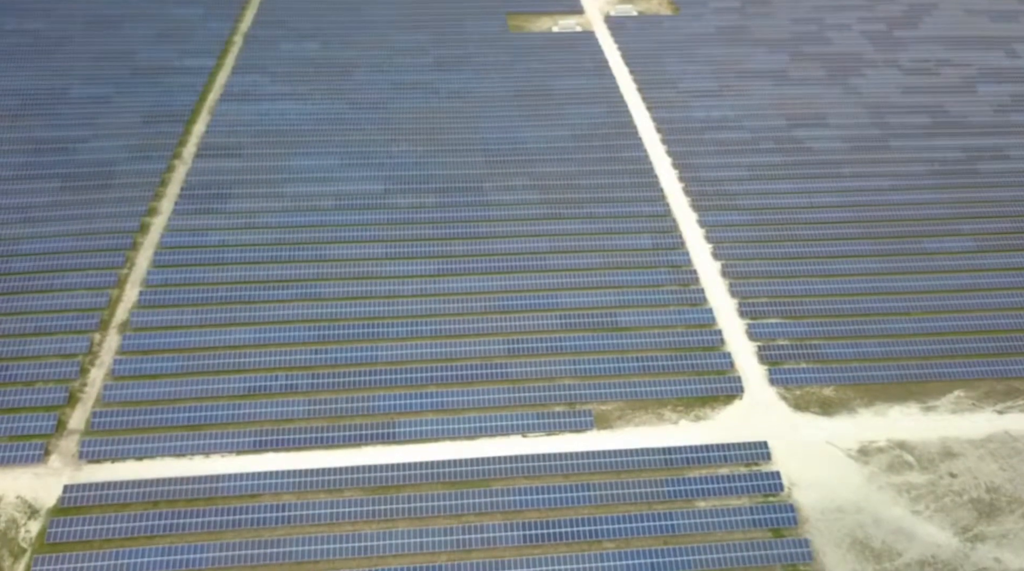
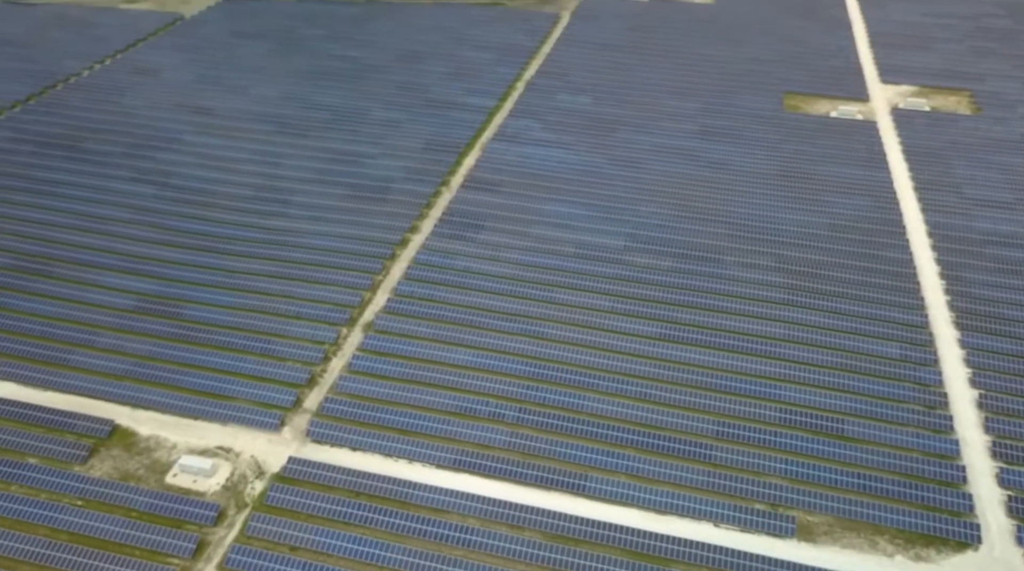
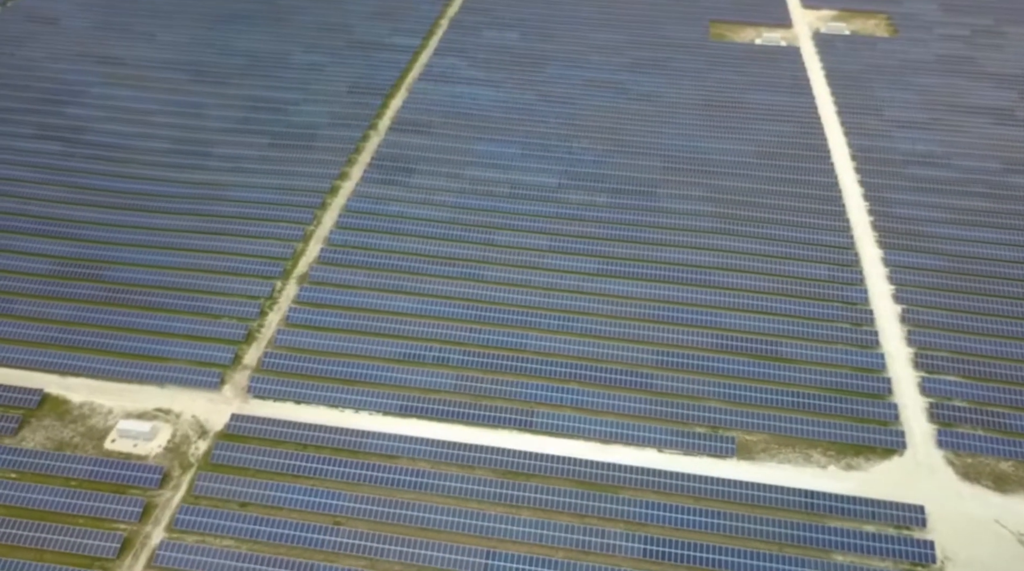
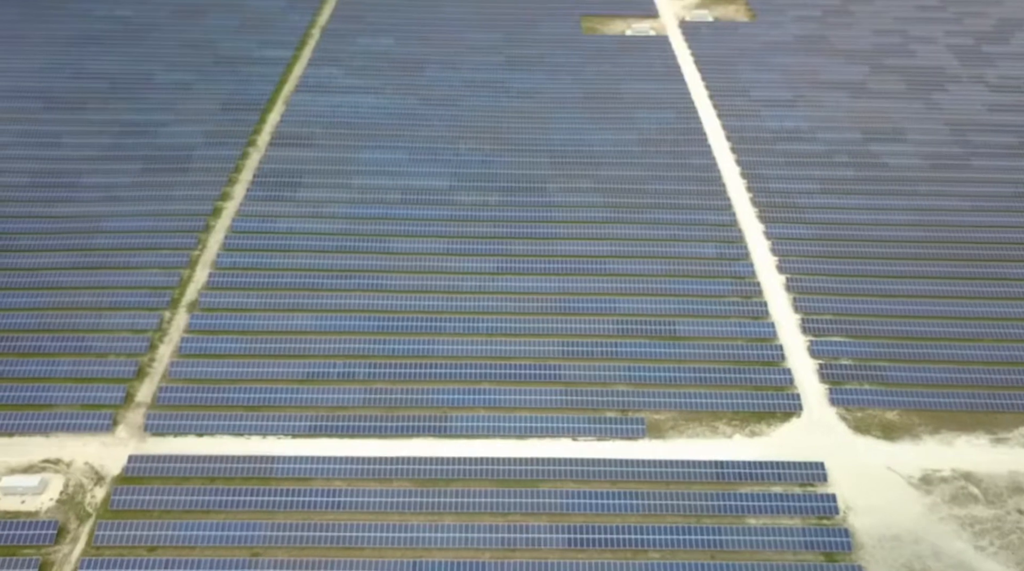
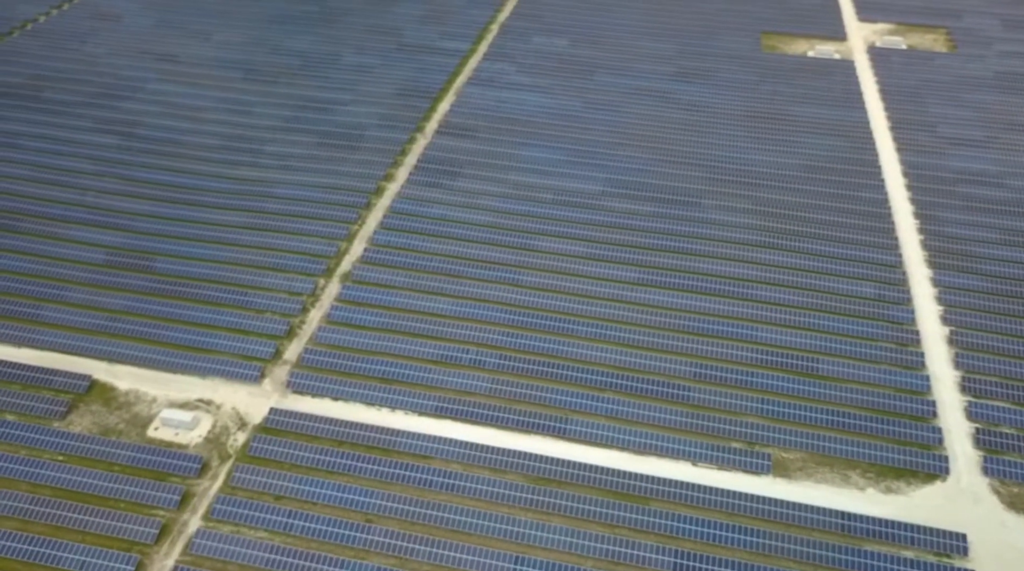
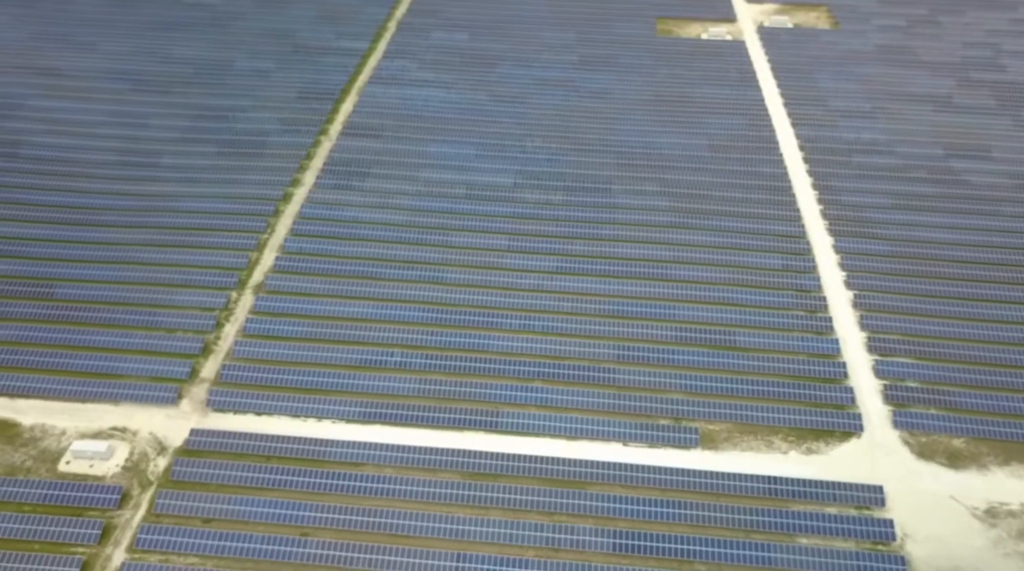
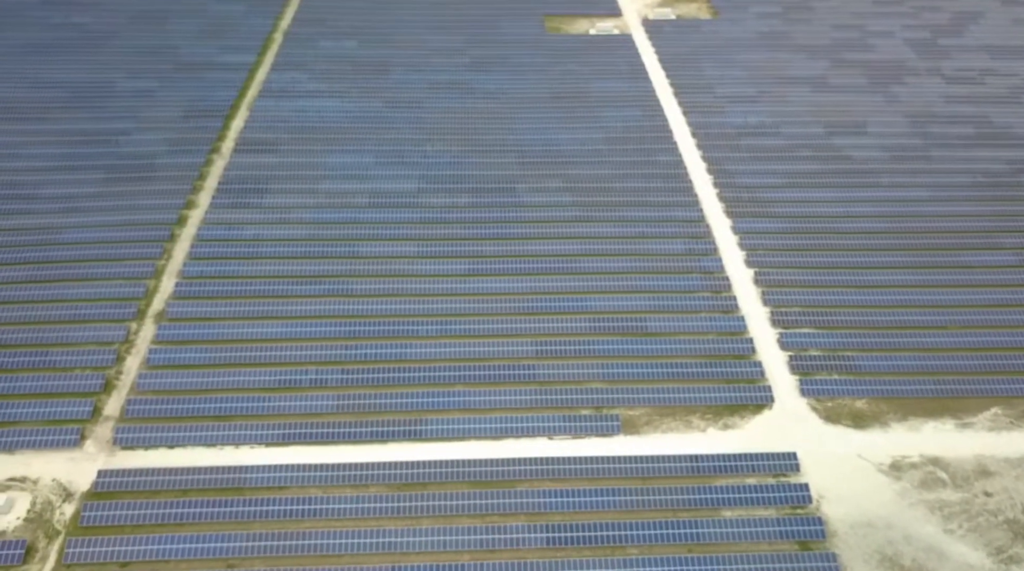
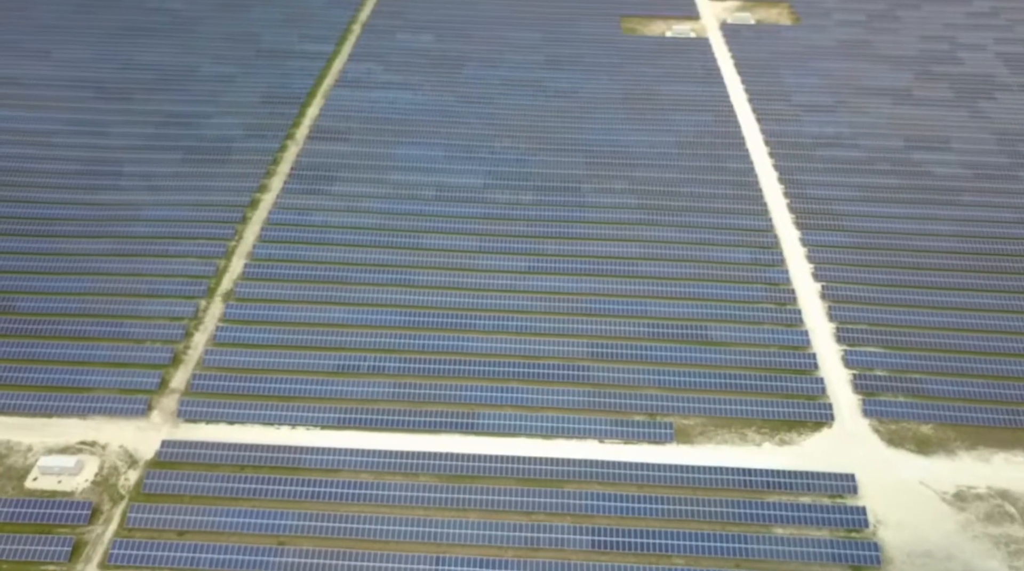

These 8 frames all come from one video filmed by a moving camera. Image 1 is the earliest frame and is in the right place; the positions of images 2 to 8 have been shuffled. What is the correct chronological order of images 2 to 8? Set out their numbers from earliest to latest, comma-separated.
7, 4, 8, 6, 3, 5, 2
